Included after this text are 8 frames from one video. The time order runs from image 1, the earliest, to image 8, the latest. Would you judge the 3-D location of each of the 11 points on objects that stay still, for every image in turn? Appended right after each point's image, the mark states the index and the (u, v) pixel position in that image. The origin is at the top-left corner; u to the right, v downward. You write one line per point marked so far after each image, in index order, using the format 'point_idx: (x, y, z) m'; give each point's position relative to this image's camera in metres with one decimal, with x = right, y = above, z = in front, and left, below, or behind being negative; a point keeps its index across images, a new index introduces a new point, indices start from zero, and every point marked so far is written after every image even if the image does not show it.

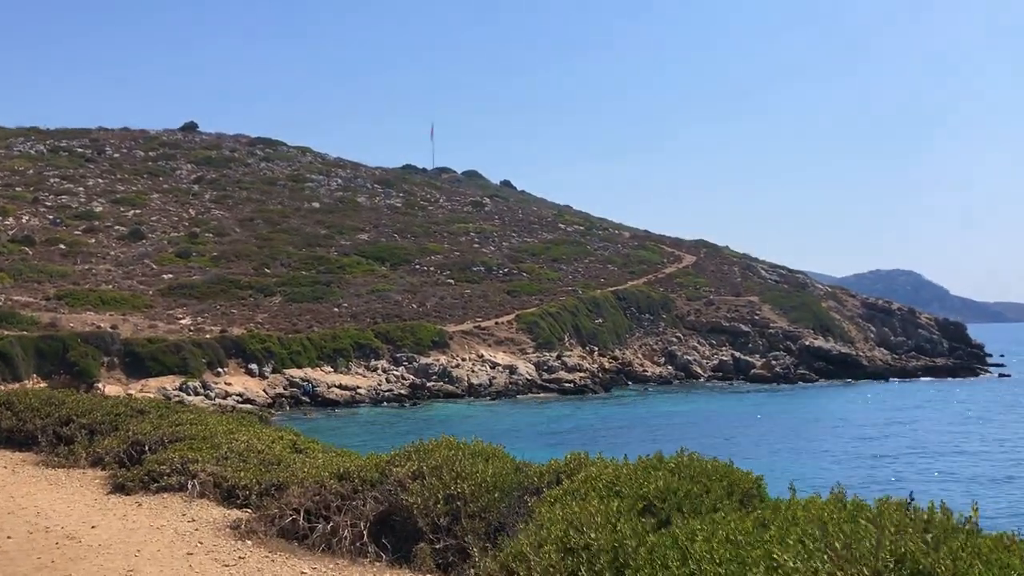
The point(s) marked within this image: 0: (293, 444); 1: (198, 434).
0: (-2.5, -1.8, +10.7) m
1: (-3.6, -1.7, +10.8) m
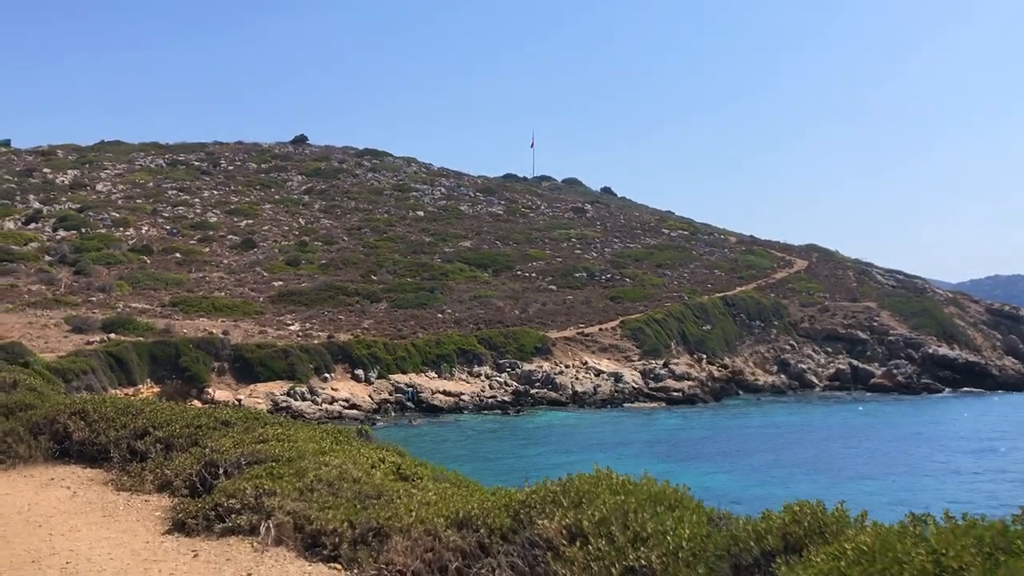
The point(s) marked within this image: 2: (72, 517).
0: (-1.1, -1.7, +8.6) m
1: (-2.2, -1.6, +8.8) m
2: (-3.8, -2.0, +8.1) m
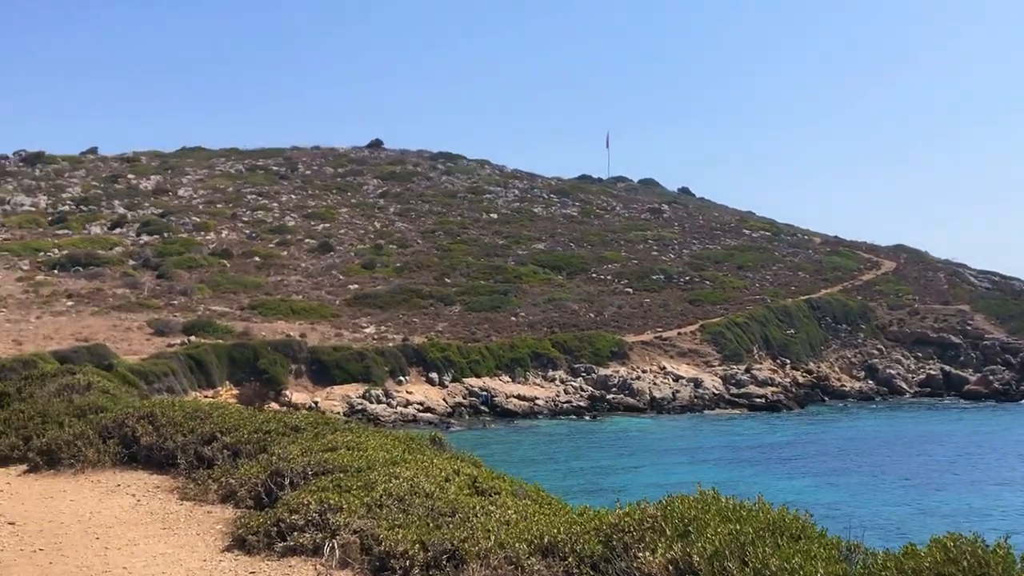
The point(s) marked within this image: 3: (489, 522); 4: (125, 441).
0: (-0.3, -1.6, +8.0) m
1: (-1.4, -1.6, +8.2) m
2: (-3.1, -2.0, +7.6) m
3: (-0.2, -1.6, +6.2) m
4: (-5.0, -2.0, +12.0) m
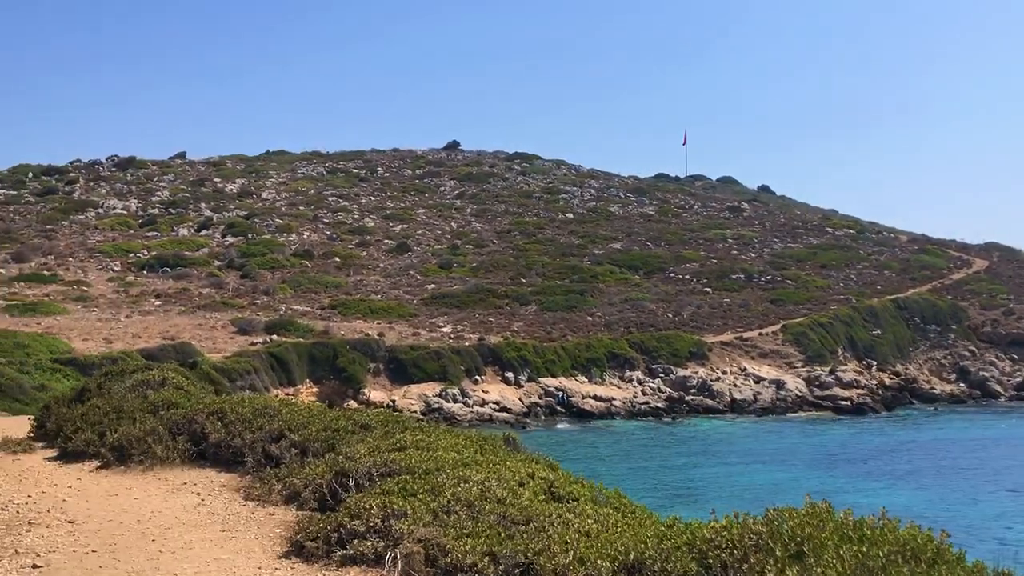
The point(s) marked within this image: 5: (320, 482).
0: (+0.3, -1.5, +7.4) m
1: (-0.8, -1.5, +7.7) m
2: (-2.5, -1.9, +7.3) m
3: (+0.3, -1.5, +5.6) m
4: (-4.0, -1.9, +11.7) m
5: (-1.7, -1.7, +8.2) m
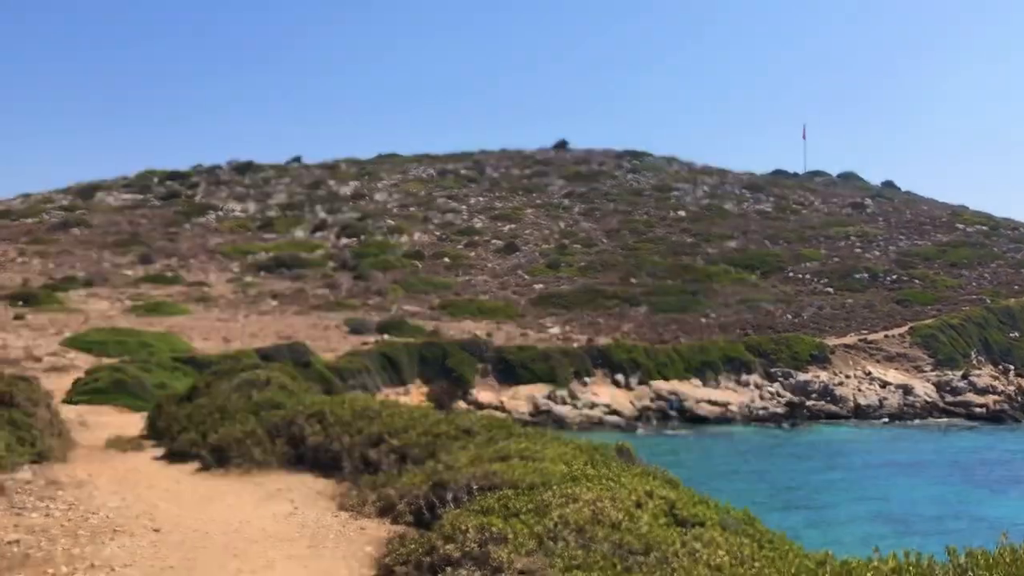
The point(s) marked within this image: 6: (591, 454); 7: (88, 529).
0: (+1.1, -1.5, +6.5) m
1: (+0.1, -1.5, +6.9) m
2: (-1.7, -1.8, +6.7) m
3: (+0.9, -1.4, +4.7) m
4: (-2.7, -1.9, +11.3) m
5: (-0.8, -1.7, +7.5) m
6: (+0.7, -1.6, +8.7) m
7: (-3.4, -1.9, +7.4) m
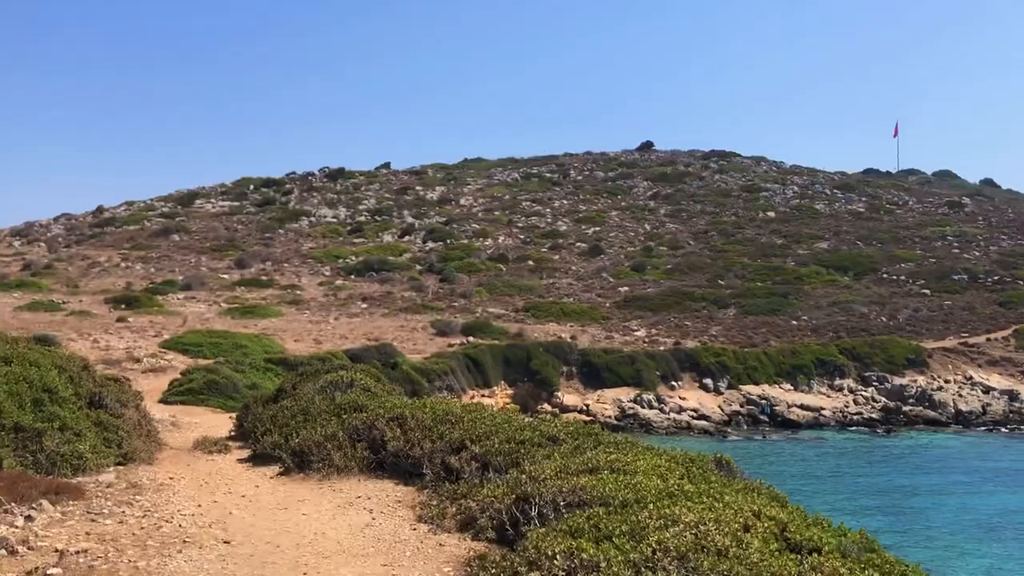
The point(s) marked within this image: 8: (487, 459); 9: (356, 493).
0: (+1.7, -1.5, +5.8) m
1: (+0.7, -1.4, +6.3) m
2: (-1.1, -1.8, +6.3) m
3: (+1.3, -1.4, +4.0) m
4: (-1.6, -1.9, +11.0) m
5: (-0.1, -1.7, +7.0) m
6: (+1.5, -1.6, +8.1) m
7: (-2.7, -1.9, +7.1) m
8: (-0.2, -1.7, +9.4) m
9: (-1.6, -2.1, +9.4) m
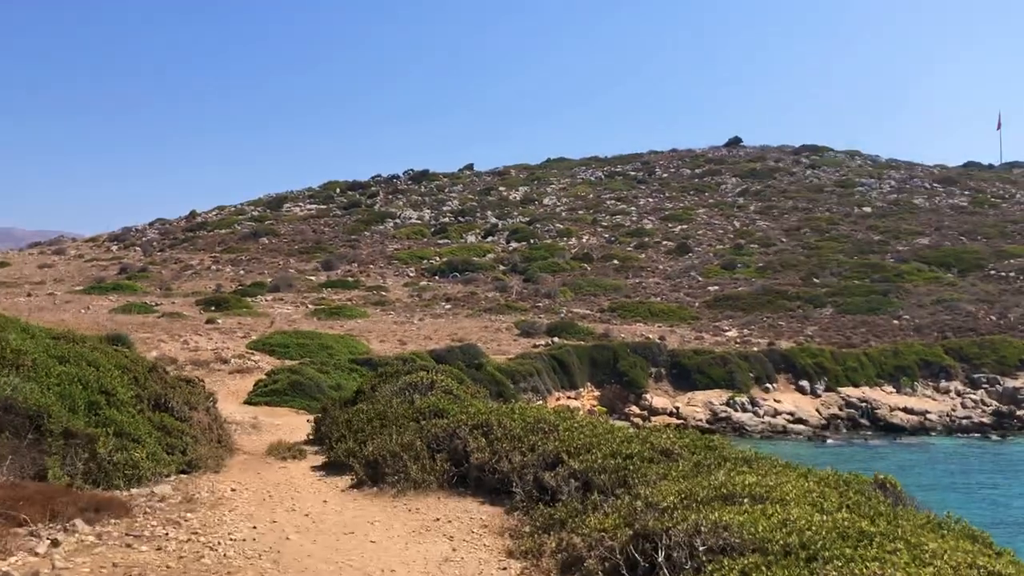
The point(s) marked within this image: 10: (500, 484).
0: (+2.2, -1.3, +4.1) m
1: (+1.3, -1.3, +4.8) m
2: (-0.5, -1.7, +4.9) m
3: (+1.8, -1.3, +2.4) m
4: (-0.6, -1.7, +9.6) m
5: (+0.6, -1.5, +5.5) m
6: (+2.3, -1.4, +6.4) m
7: (-2.0, -1.8, +5.9) m
8: (+0.7, -1.6, +7.9) m
9: (-0.7, -2.0, +8.0) m
10: (-0.1, -1.9, +8.9) m
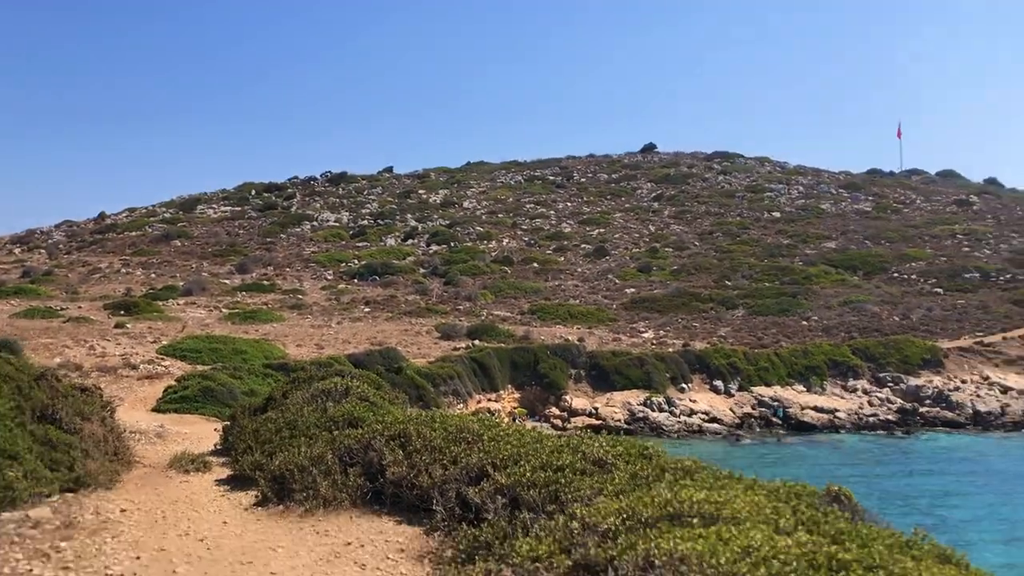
0: (+1.9, -1.3, +3.6) m
1: (+1.0, -1.3, +4.1) m
2: (-0.8, -1.7, +4.1) m
3: (+1.6, -1.2, +1.8) m
4: (-1.3, -1.7, +8.8) m
5: (+0.2, -1.5, +4.8) m
6: (+1.8, -1.4, +5.9) m
7: (-2.4, -1.8, +4.9) m
8: (0.0, -1.6, +7.2) m
9: (-1.3, -1.9, +7.2) m
10: (-0.8, -1.8, +8.1) m
